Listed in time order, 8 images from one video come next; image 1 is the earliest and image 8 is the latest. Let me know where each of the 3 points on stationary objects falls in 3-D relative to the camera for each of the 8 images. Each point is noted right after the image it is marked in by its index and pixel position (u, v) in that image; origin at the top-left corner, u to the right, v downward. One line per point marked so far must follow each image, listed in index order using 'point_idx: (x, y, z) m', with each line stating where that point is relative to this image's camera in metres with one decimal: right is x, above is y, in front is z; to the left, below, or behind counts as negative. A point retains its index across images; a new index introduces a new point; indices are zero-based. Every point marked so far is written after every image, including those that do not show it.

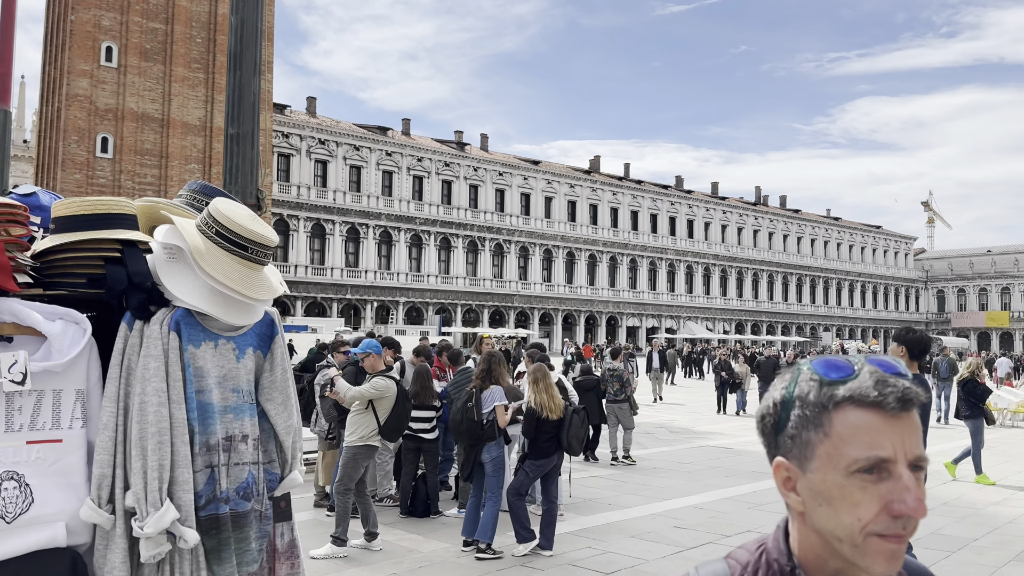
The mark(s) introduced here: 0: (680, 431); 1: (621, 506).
0: (+3.5, -3.0, +17.0) m
1: (+1.2, -2.4, +8.8) m
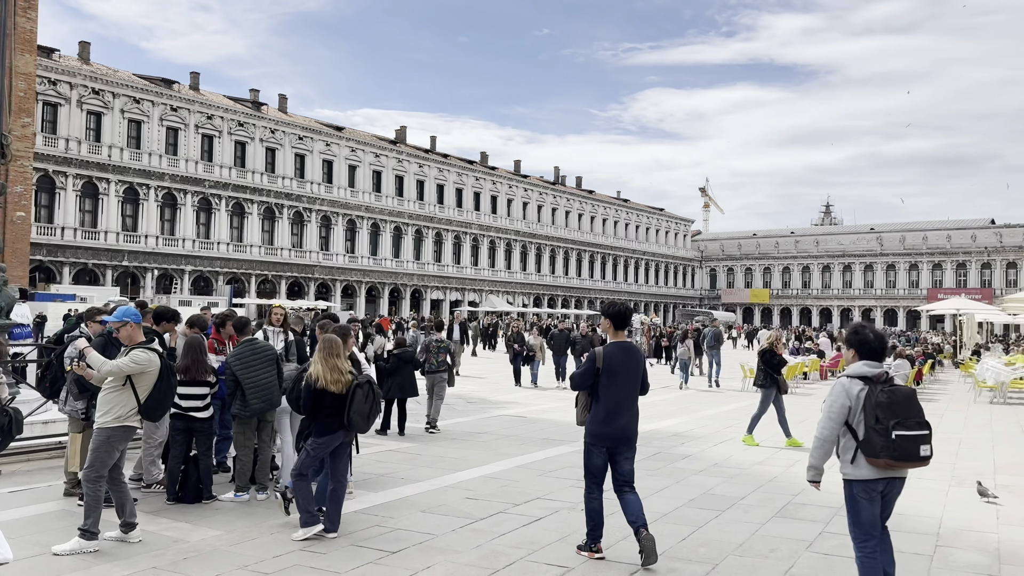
0: (-0.8, -2.4, +17.1) m
1: (-1.1, -2.0, +8.5) m
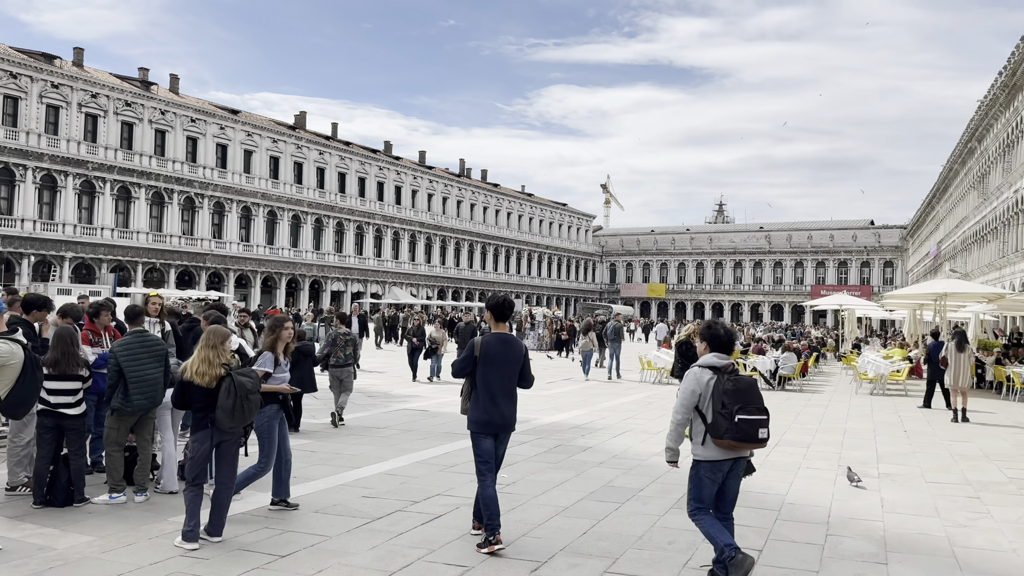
0: (-2.8, -2.2, +16.7) m
1: (-2.1, -1.9, +8.2) m
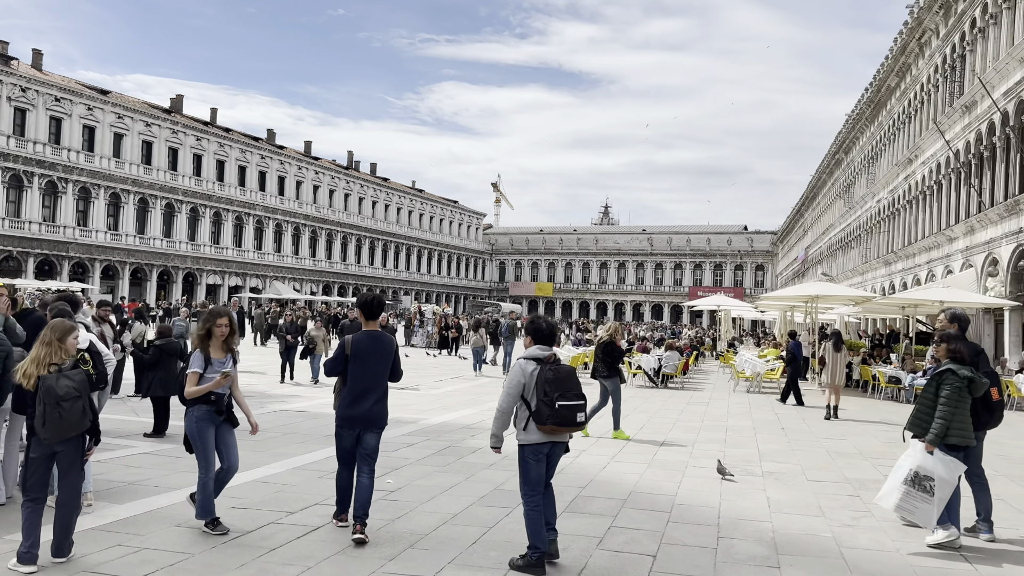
0: (-5.0, -2.1, +15.9) m
1: (-3.2, -1.8, +7.5) m
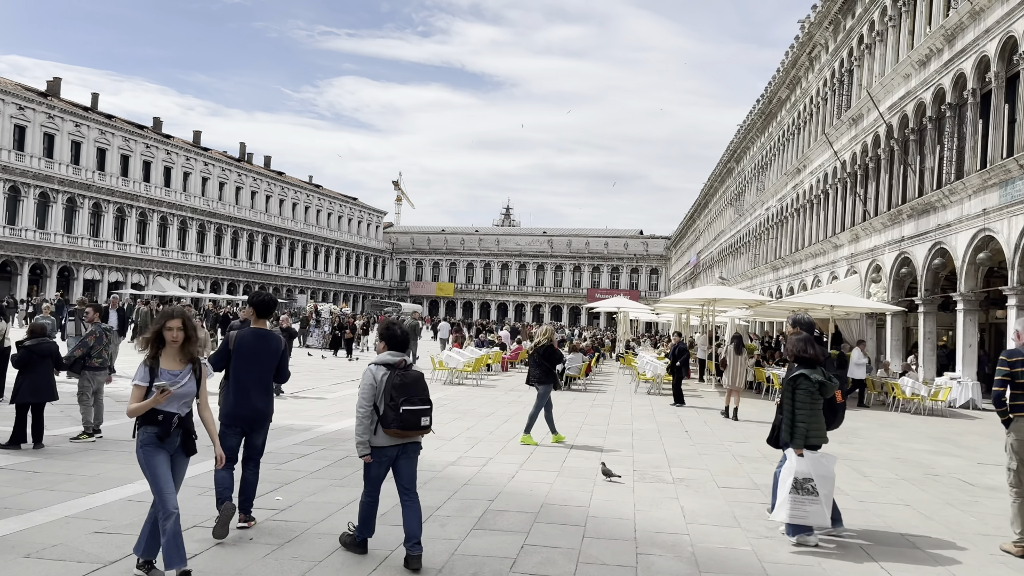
0: (-6.9, -2.0, +14.7) m
1: (-4.0, -1.8, +6.6) m
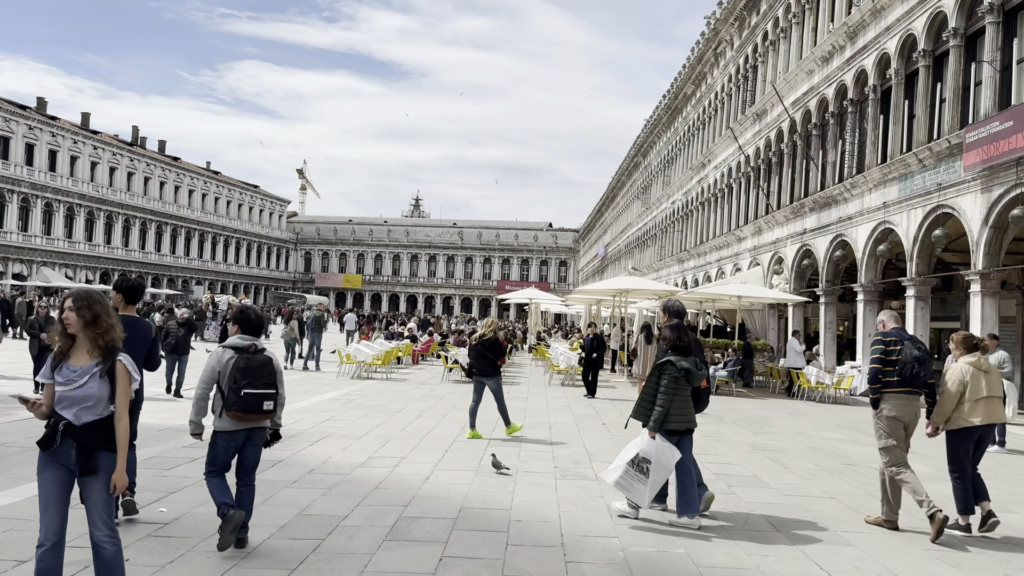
0: (-8.4, -1.8, +13.4) m
1: (-4.6, -1.7, +5.7) m
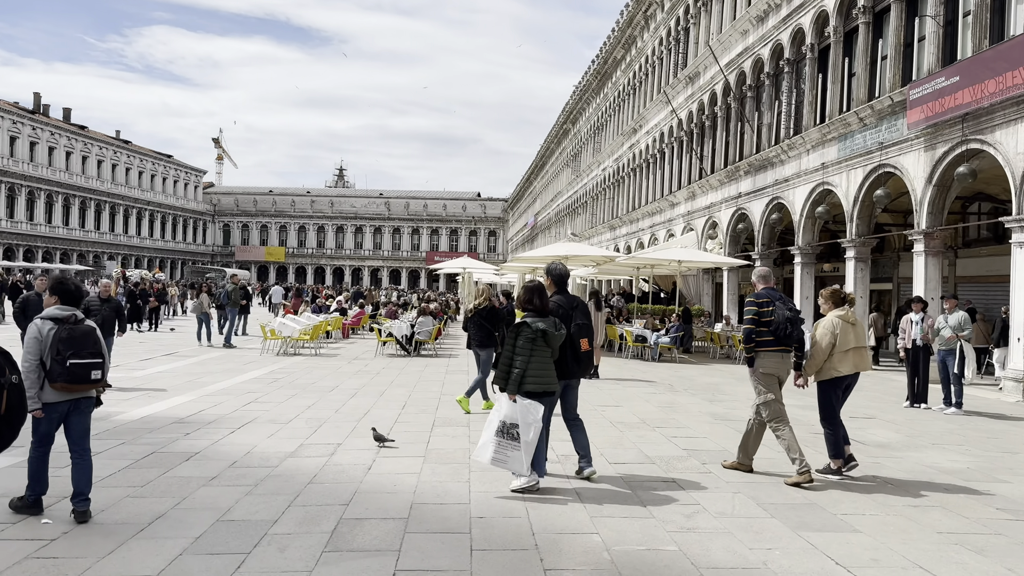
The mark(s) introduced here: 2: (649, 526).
0: (-9.2, -1.5, +11.8) m
1: (-4.8, -1.5, +4.5) m
2: (+0.7, -1.4, +4.8) m
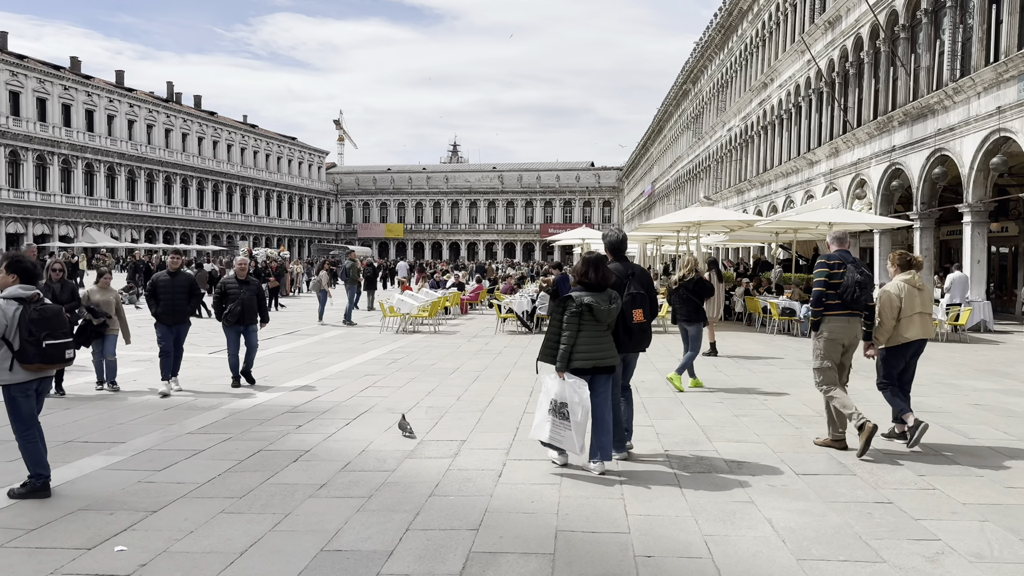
0: (-7.3, -1.2, +11.9) m
1: (-4.0, -1.5, +4.1) m
2: (+1.5, -1.2, +3.6) m
